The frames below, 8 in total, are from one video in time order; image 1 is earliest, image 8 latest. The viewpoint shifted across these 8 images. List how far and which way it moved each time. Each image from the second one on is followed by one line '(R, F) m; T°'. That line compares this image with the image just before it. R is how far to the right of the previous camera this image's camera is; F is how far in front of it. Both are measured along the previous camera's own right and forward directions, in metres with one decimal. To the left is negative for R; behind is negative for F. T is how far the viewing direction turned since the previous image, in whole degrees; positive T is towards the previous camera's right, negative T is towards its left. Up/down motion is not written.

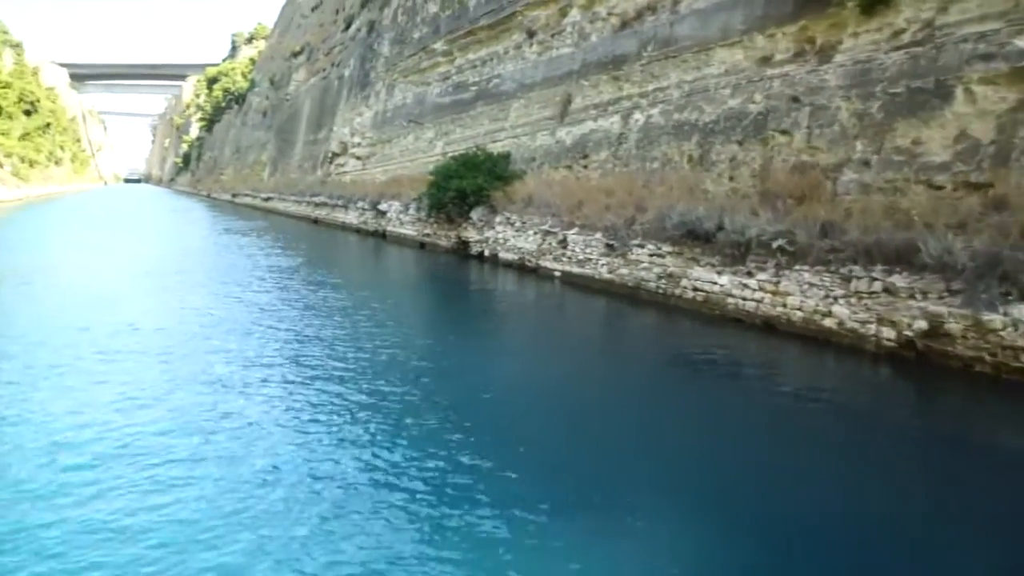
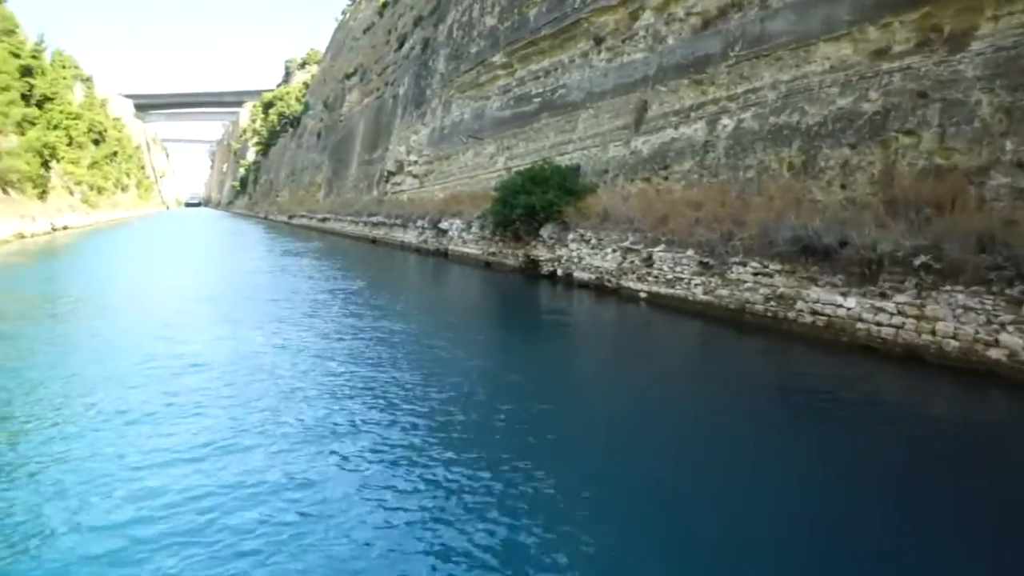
(-0.6, +1.0) m; -4°
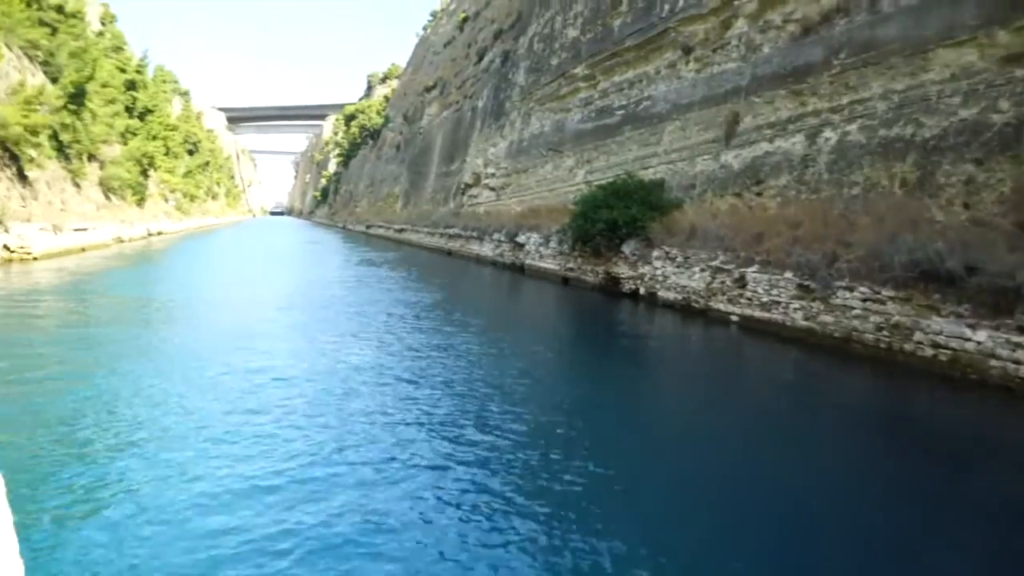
(-0.2, +0.5) m; -6°
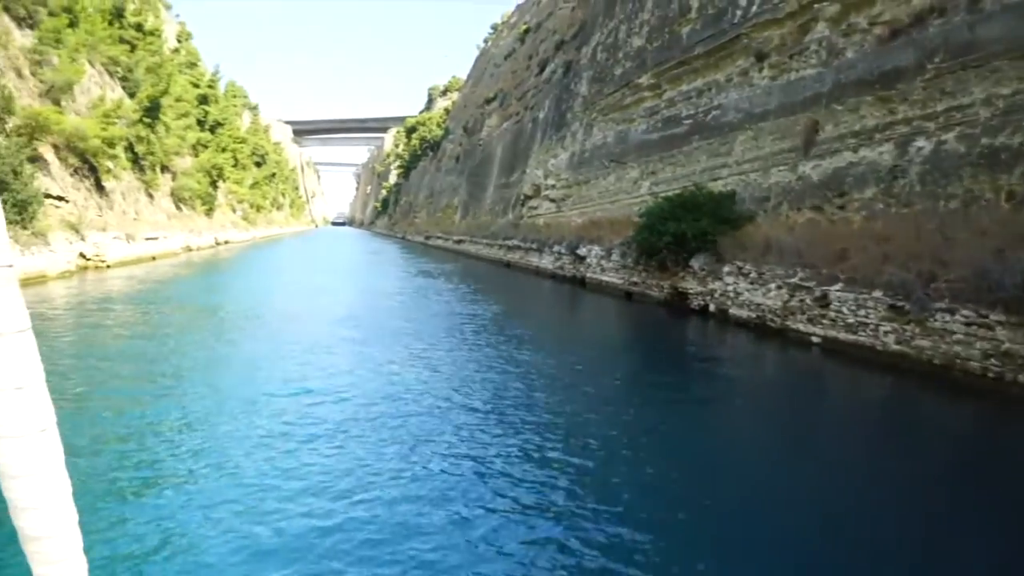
(-0.2, +0.5) m; -5°
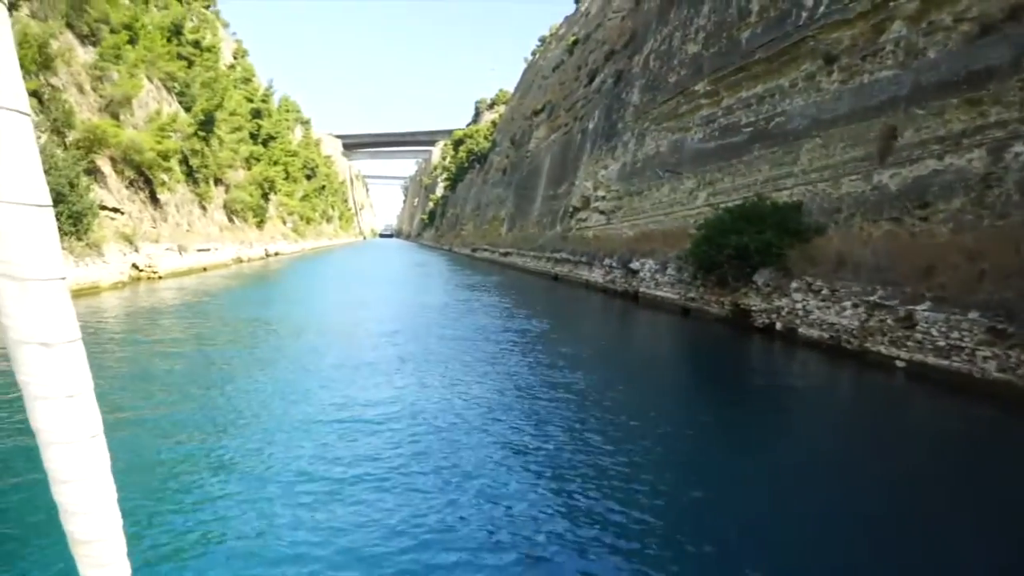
(-0.1, +0.7) m; -4°
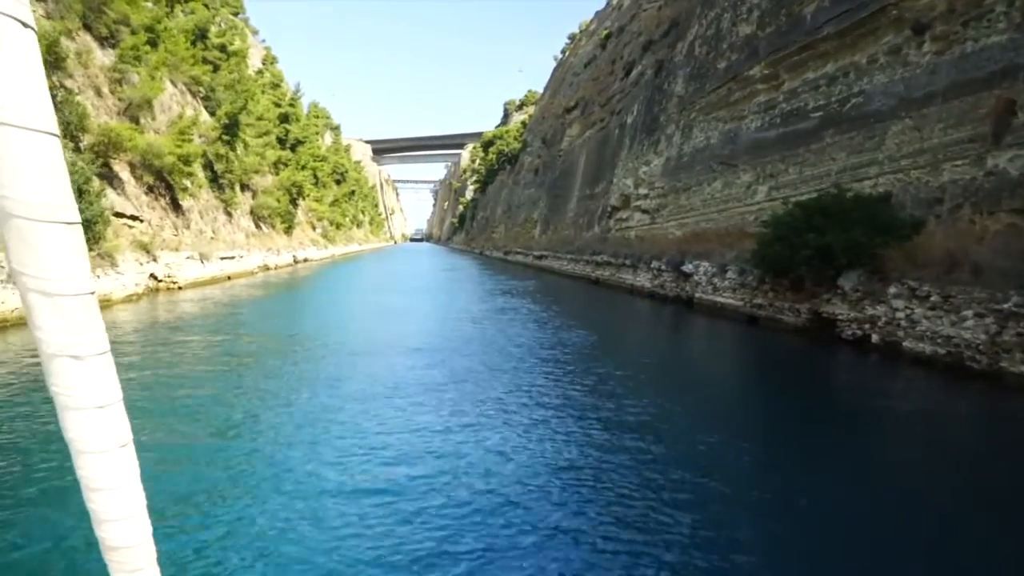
(-0.3, +1.8) m; -2°
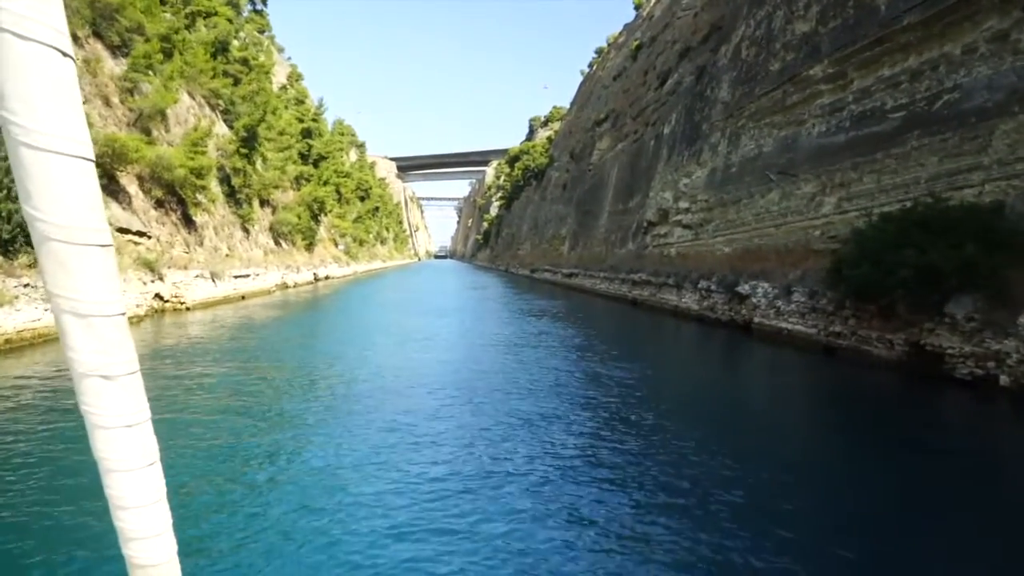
(-0.3, +2.0) m; -2°
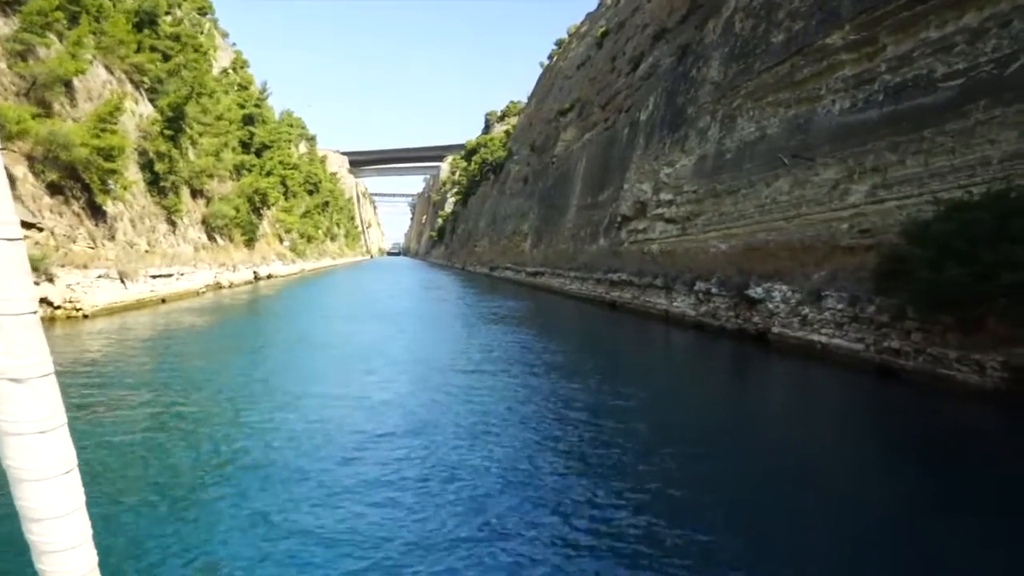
(-0.3, +3.2) m; +4°
